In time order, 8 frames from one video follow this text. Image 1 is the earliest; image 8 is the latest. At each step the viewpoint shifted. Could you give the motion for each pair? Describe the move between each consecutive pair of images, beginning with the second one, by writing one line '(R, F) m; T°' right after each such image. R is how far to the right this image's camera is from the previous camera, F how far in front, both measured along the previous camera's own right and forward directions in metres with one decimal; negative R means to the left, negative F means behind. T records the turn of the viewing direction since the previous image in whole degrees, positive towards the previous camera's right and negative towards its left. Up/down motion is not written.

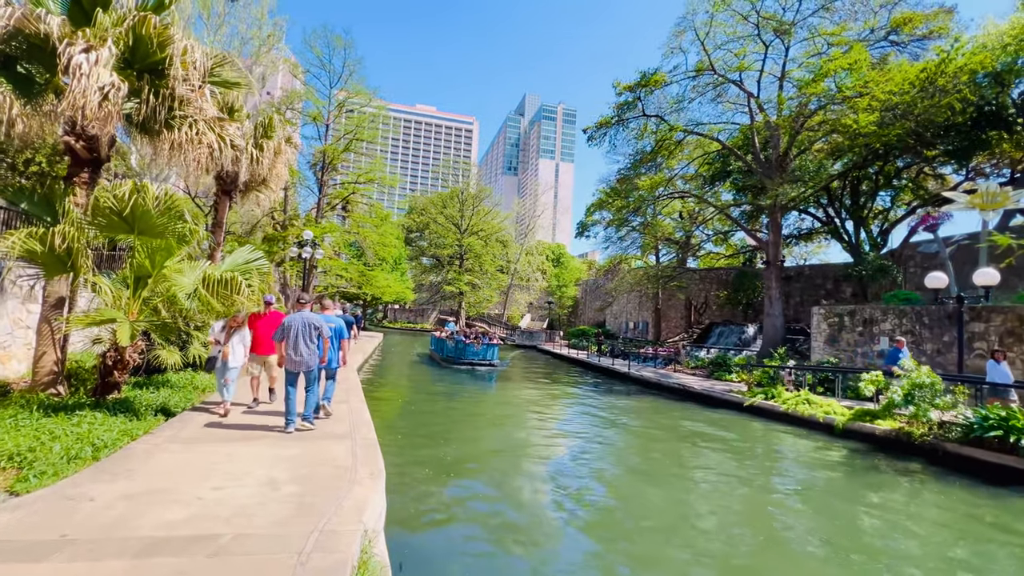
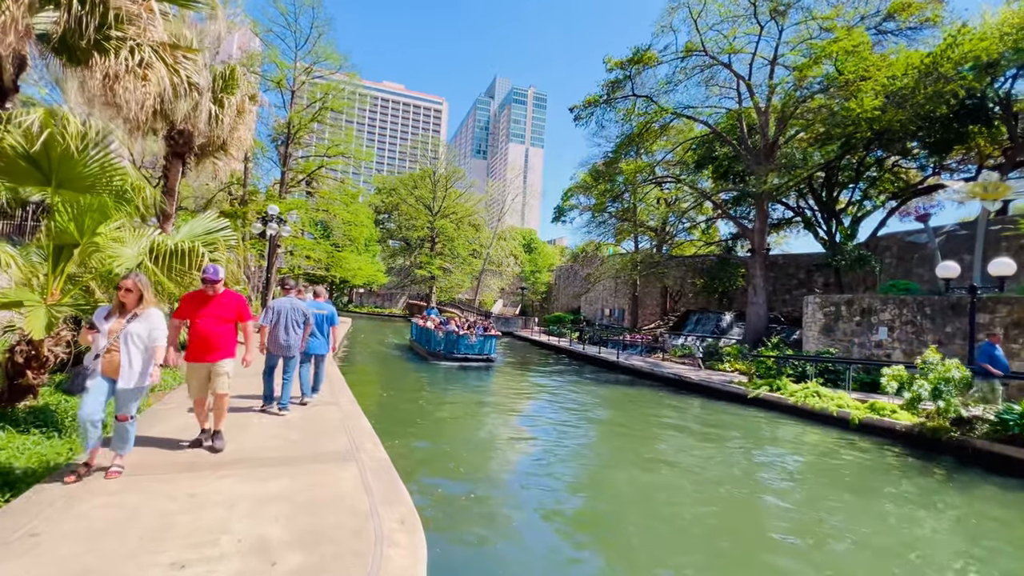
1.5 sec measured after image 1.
(-0.6, +1.0) m; +4°
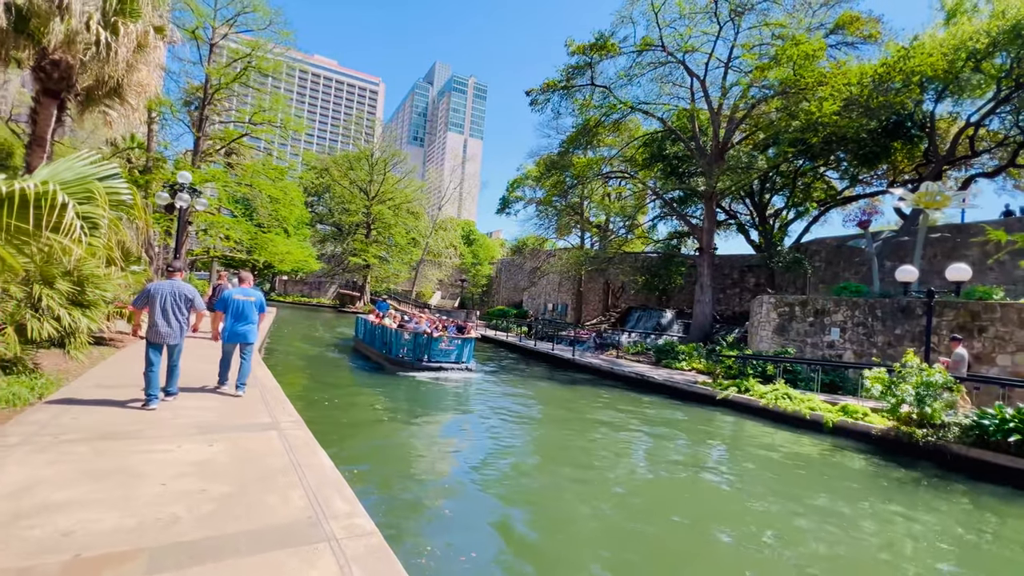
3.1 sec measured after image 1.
(-0.5, +1.1) m; +8°
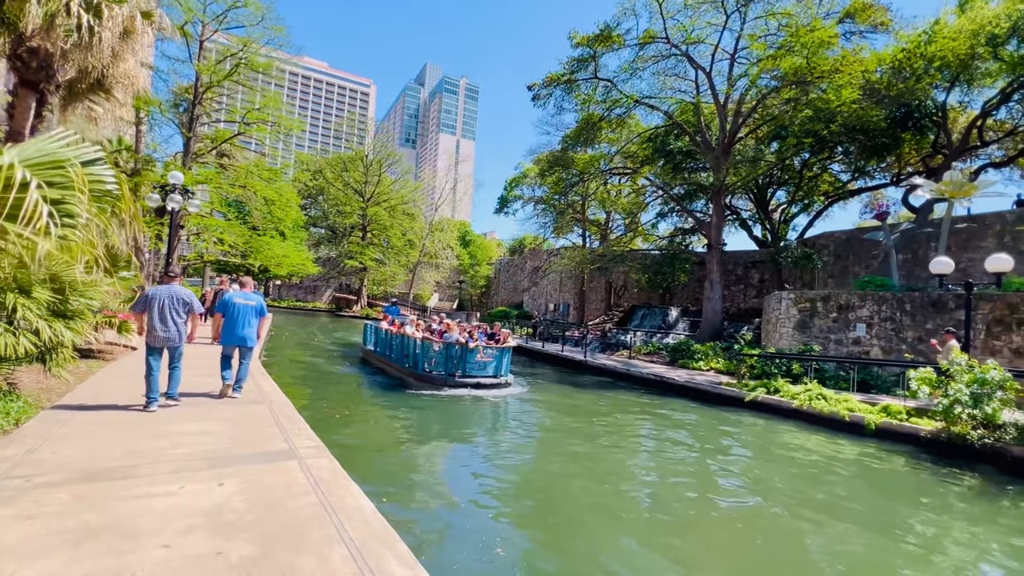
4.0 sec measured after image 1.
(-0.4, +0.6) m; +1°
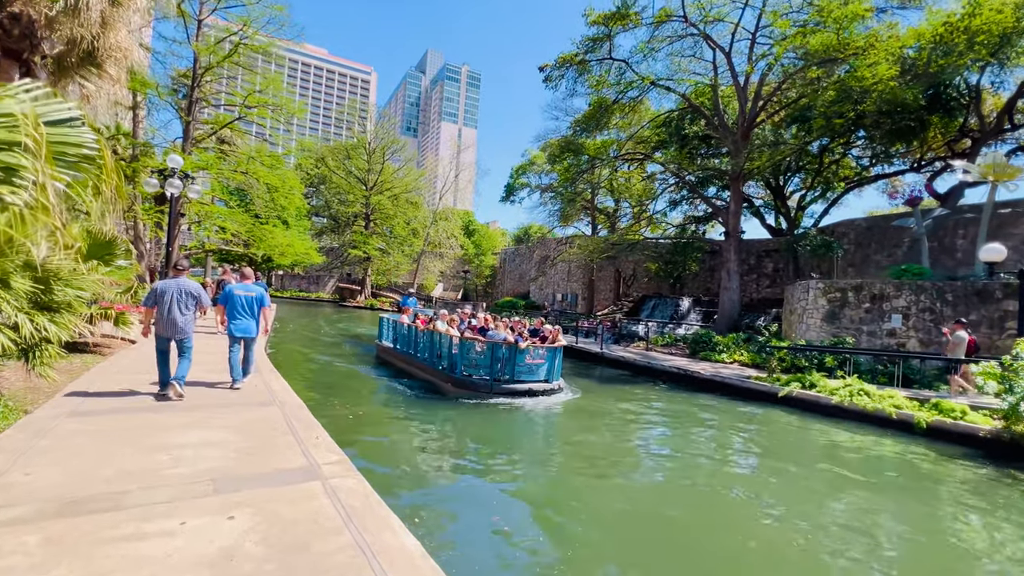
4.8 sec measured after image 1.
(-0.4, +0.6) m; 0°
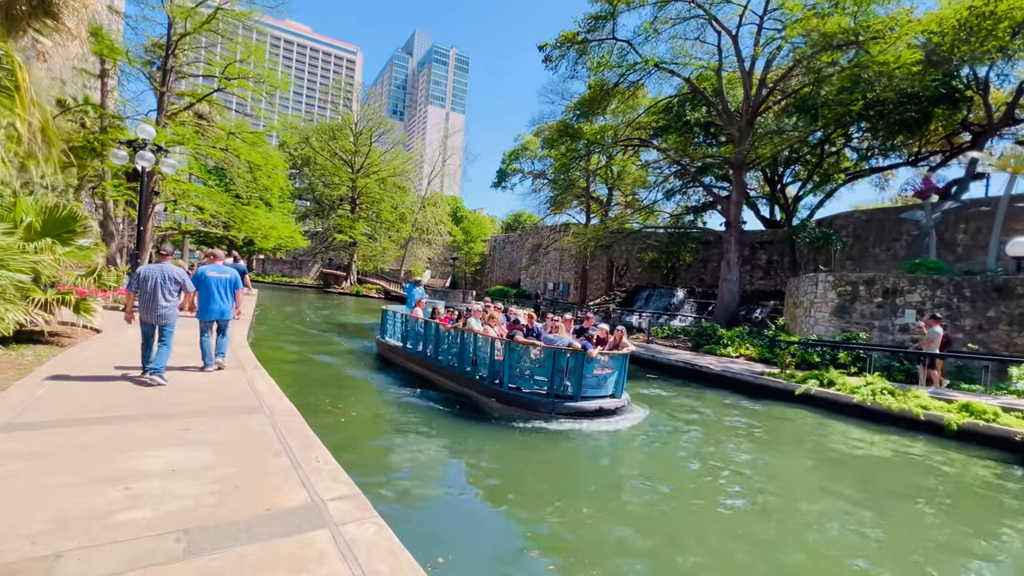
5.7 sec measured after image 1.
(-0.4, +0.7) m; +2°
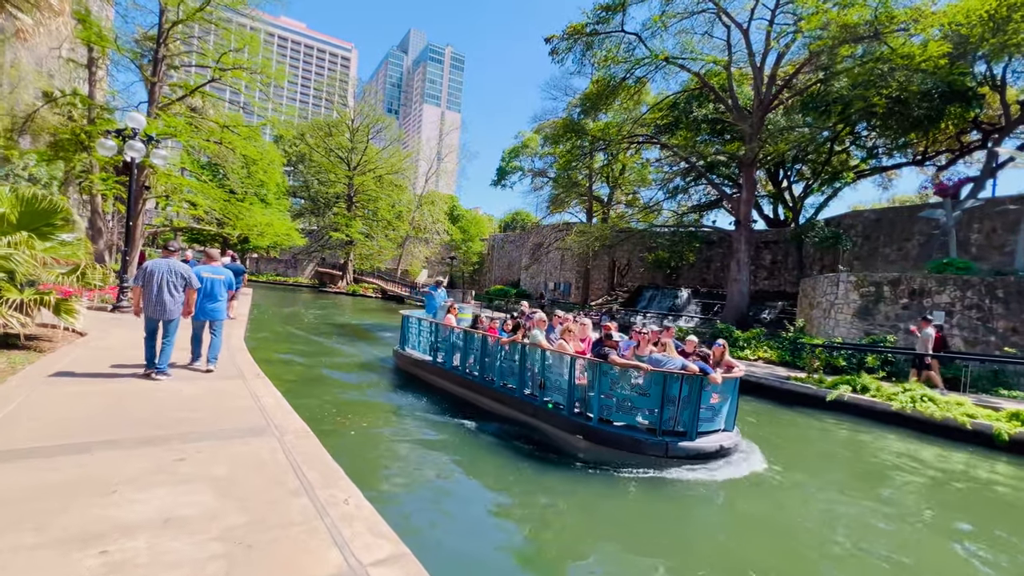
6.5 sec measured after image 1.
(-0.4, +0.6) m; +1°
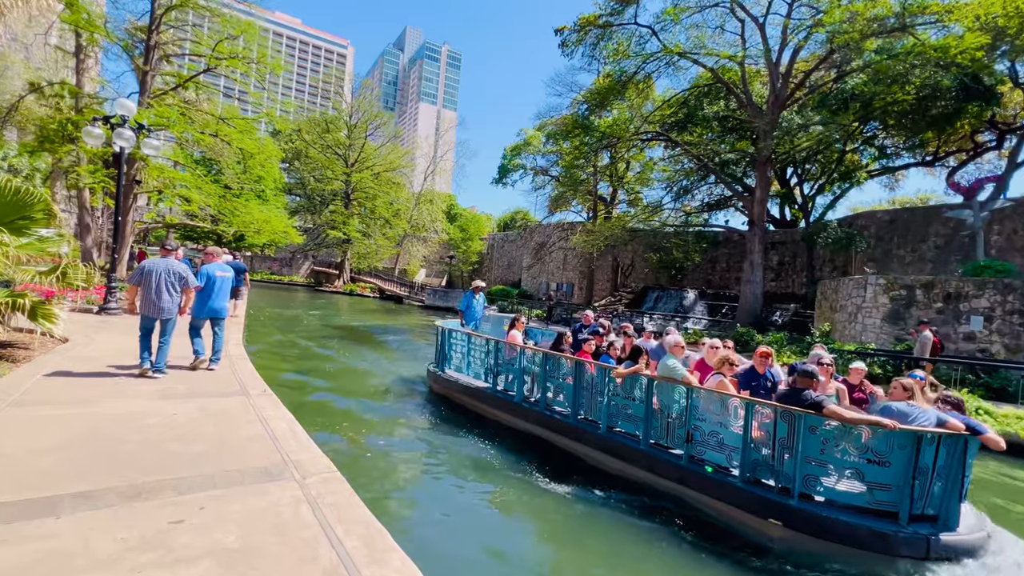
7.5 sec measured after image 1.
(-0.5, +0.7) m; +1°
